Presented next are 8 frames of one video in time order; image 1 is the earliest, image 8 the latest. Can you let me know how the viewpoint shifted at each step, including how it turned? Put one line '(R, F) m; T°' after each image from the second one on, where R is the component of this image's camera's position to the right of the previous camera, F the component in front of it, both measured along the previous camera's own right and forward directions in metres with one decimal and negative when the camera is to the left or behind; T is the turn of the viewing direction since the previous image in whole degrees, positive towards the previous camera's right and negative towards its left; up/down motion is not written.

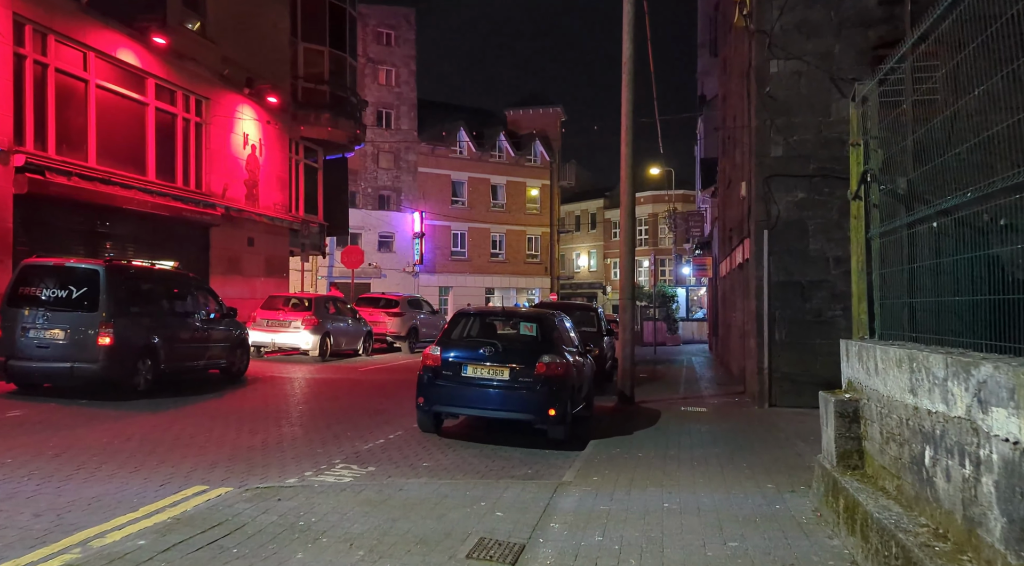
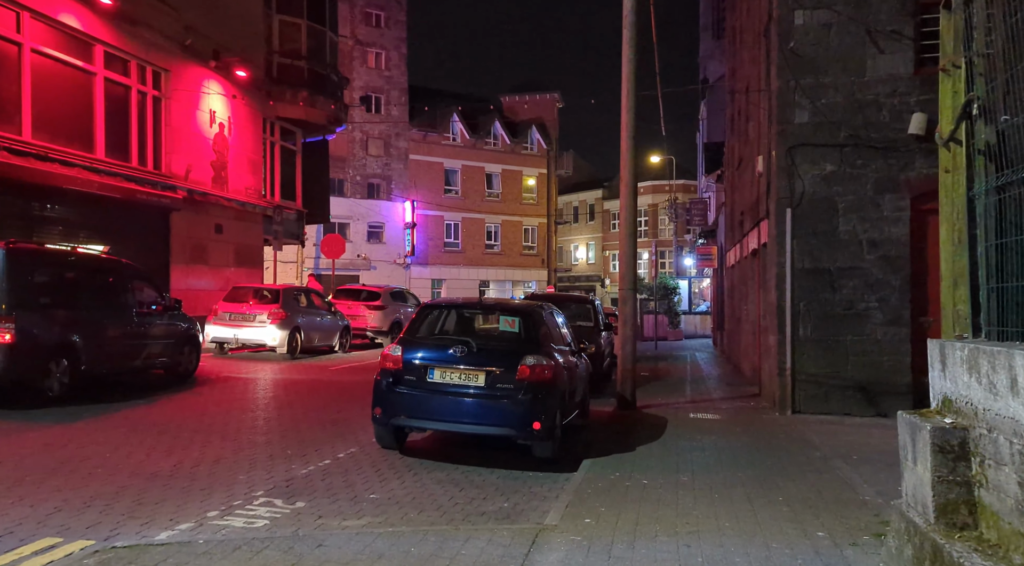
(+0.2, +1.6) m; 0°
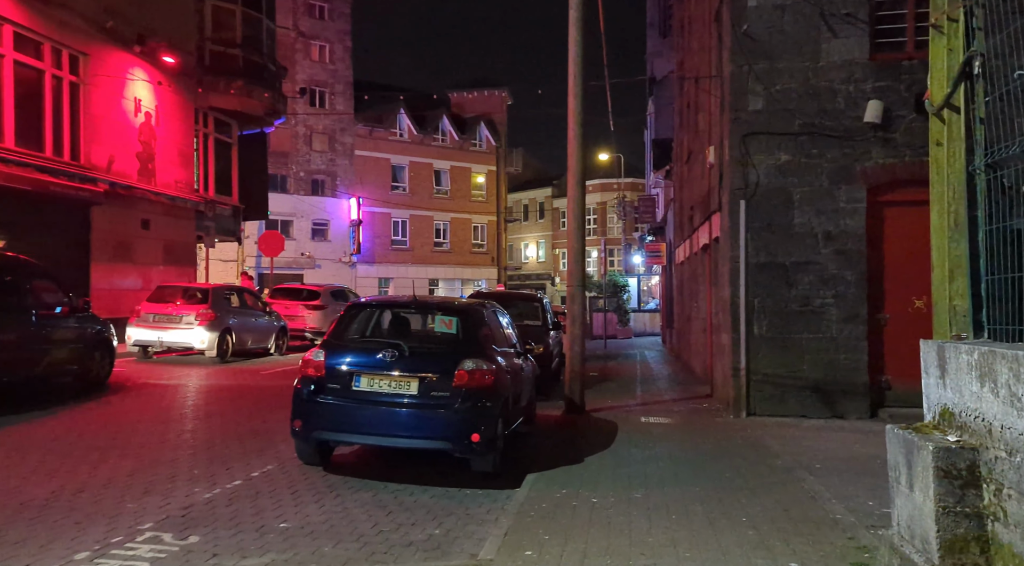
(+0.1, +0.7) m; +4°
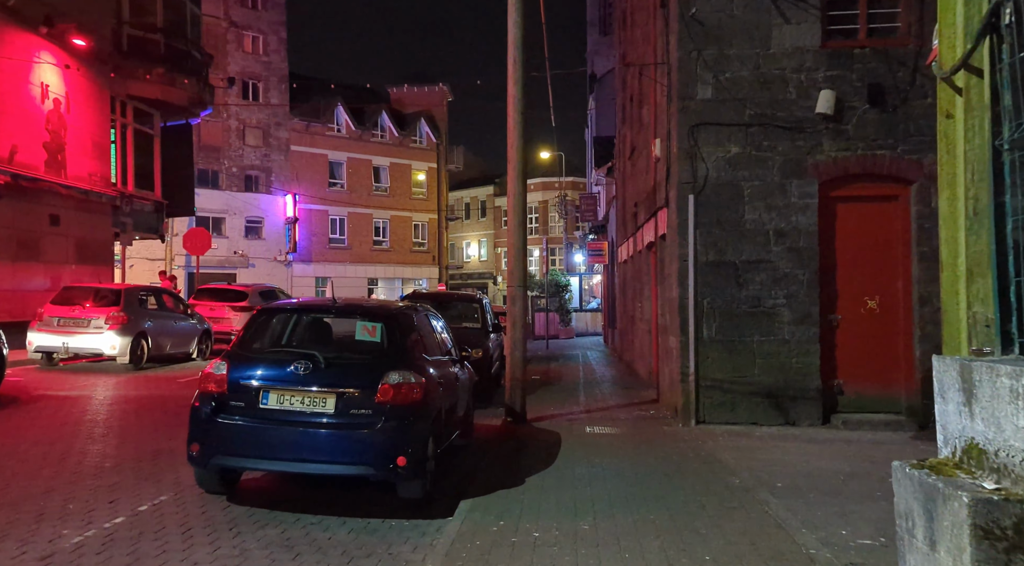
(+0.1, +0.7) m; +4°
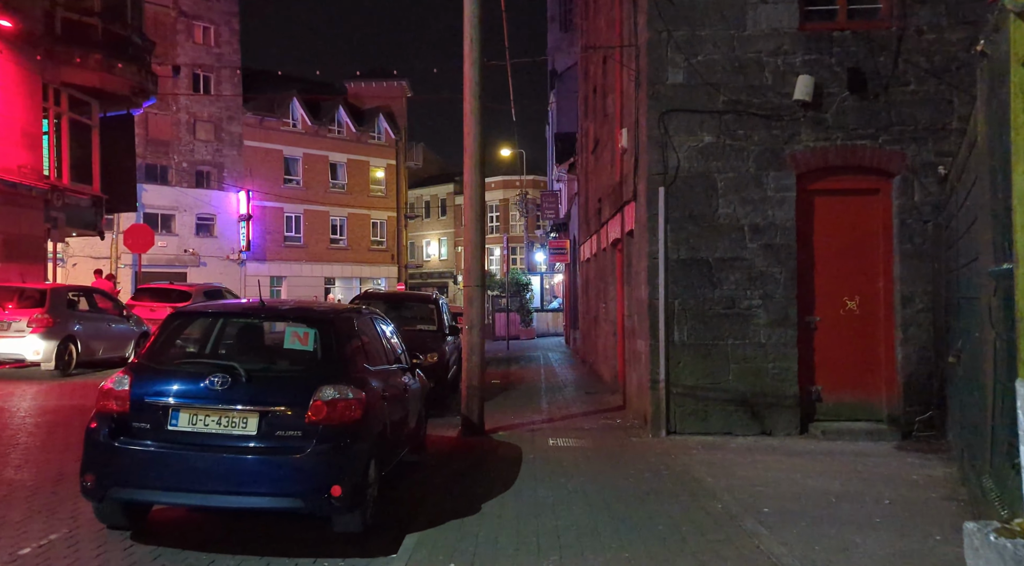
(+0.1, +0.8) m; +3°
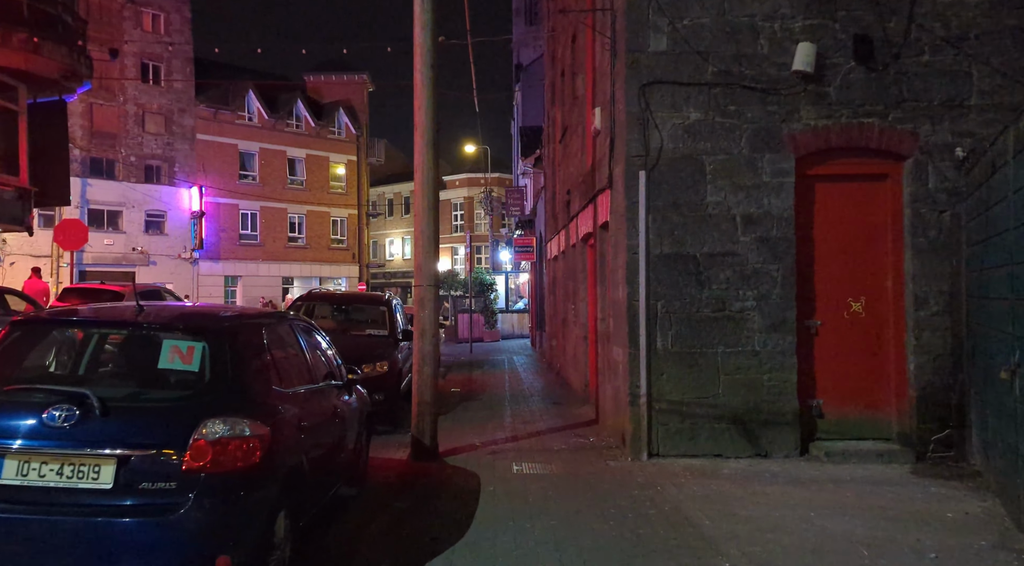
(+0.1, +1.2) m; +3°
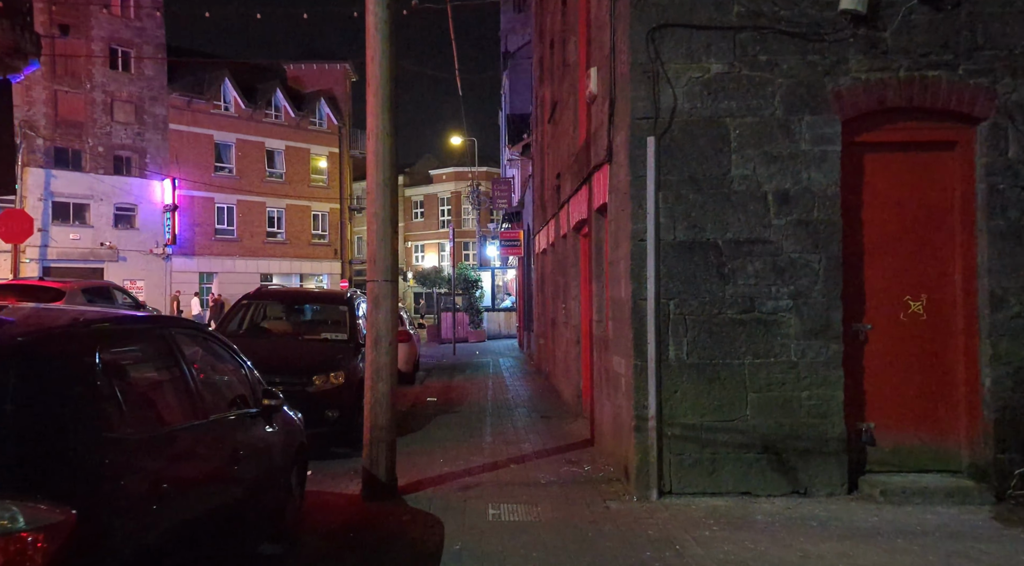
(+0.1, +1.5) m; +1°
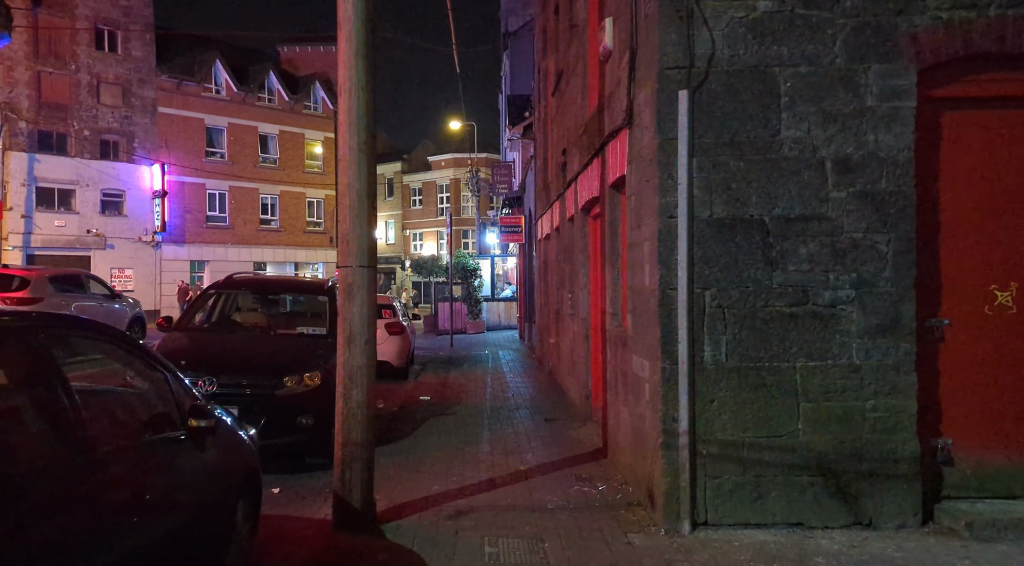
(0.0, +1.1) m; 0°
